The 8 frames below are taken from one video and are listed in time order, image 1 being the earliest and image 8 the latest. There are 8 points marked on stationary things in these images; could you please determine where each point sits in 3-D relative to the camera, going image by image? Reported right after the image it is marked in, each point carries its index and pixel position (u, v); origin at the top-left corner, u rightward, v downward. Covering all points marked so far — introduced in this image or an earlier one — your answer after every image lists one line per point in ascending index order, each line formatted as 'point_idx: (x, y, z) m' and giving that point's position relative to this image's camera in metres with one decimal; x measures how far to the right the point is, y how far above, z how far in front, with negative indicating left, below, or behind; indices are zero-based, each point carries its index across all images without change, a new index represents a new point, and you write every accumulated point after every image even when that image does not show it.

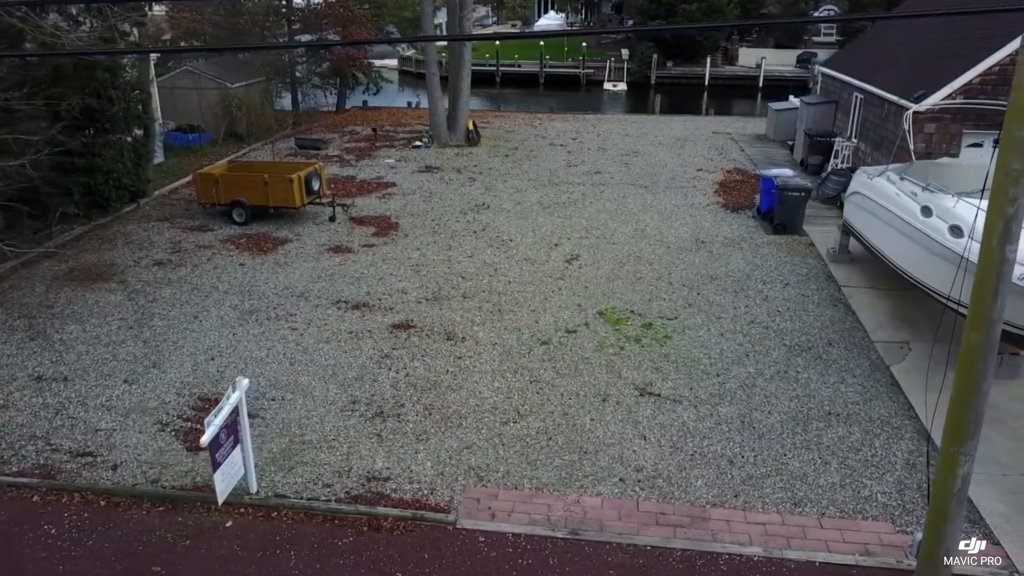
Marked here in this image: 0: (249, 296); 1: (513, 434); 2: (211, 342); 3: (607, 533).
0: (-6.0, +0.1, +19.1) m
1: (-0.2, -2.8, +17.0) m
2: (-6.1, -1.5, +18.0) m
3: (+1.4, -4.4, +14.1) m
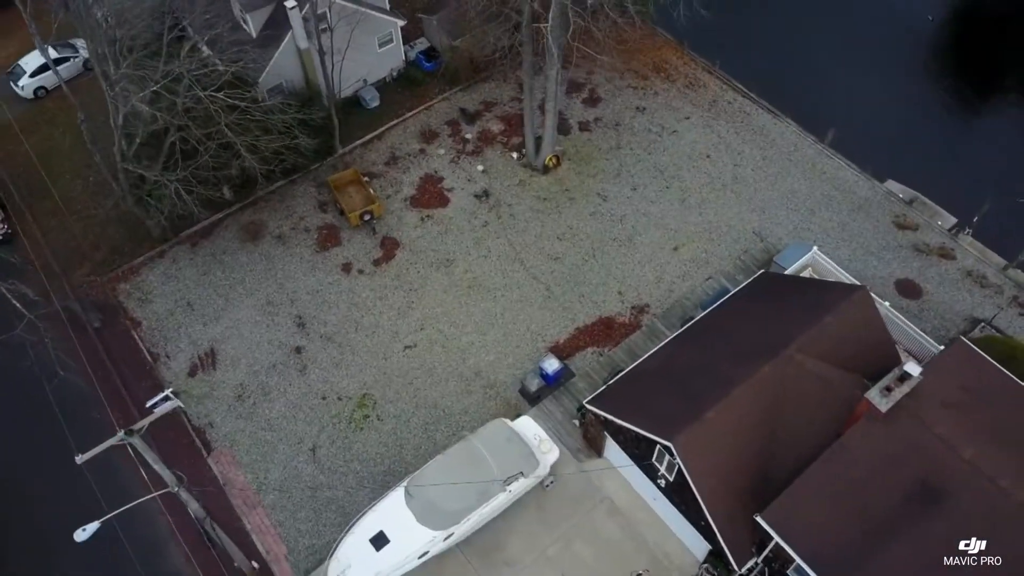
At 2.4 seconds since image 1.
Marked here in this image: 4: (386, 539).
0: (-6.9, +1.5, +20.3) m
1: (-2.0, -2.4, +17.4) m
2: (-7.4, 0.0, +19.2) m
3: (-1.1, -4.2, +14.4) m
4: (-2.2, -4.5, +14.3) m
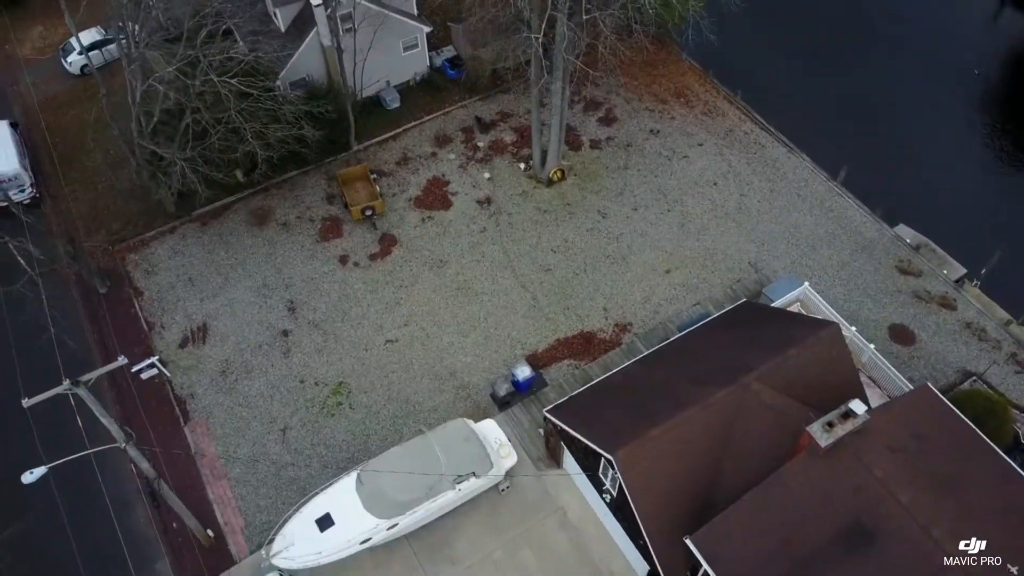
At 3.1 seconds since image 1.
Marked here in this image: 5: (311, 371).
0: (-6.9, +2.0, +21.0) m
1: (-2.6, -2.3, +17.7) m
2: (-7.7, +0.5, +20.0) m
3: (-2.2, -4.1, +14.6) m
4: (-3.3, -4.3, +14.7) m
5: (-4.5, -1.9, +18.2) m
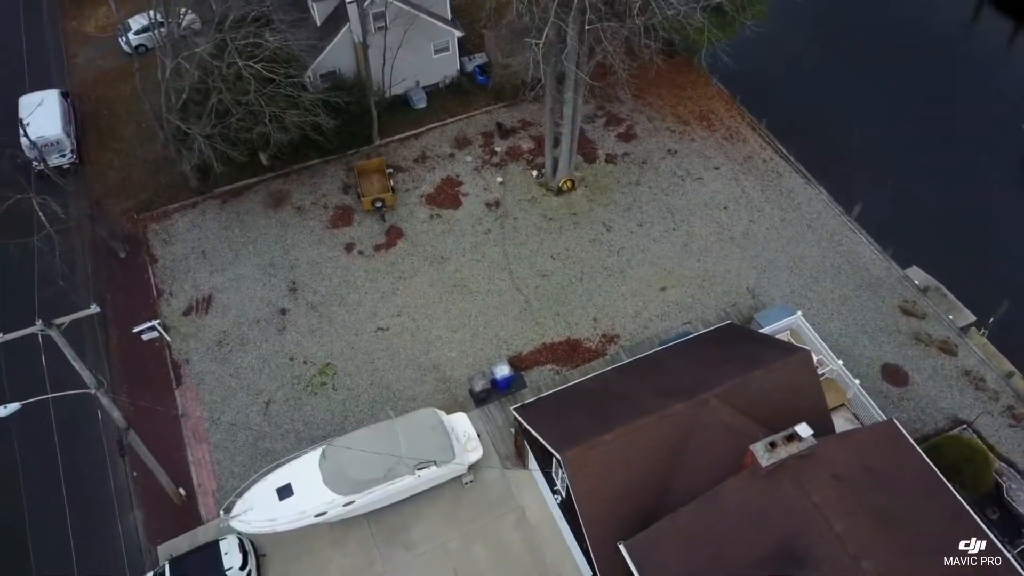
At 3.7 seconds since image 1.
0: (-6.6, +2.6, +21.9) m
1: (-3.0, -2.0, +18.2) m
2: (-7.6, +1.2, +20.8) m
3: (-3.0, -3.8, +15.0) m
4: (-4.1, -3.8, +15.1) m
5: (-4.9, -1.4, +18.8) m
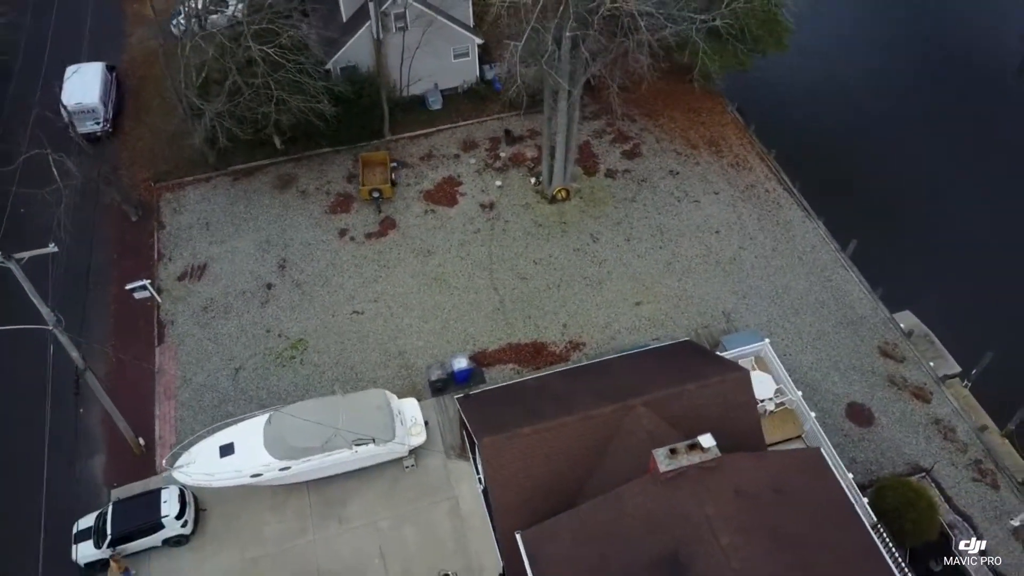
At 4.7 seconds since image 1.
0: (-6.7, +3.2, +22.8) m
1: (-3.9, -1.6, +18.7) m
2: (-7.9, +2.0, +21.9) m
3: (-4.3, -3.2, +15.5) m
4: (-5.4, -3.2, +15.7) m
5: (-5.6, -0.8, +19.5) m
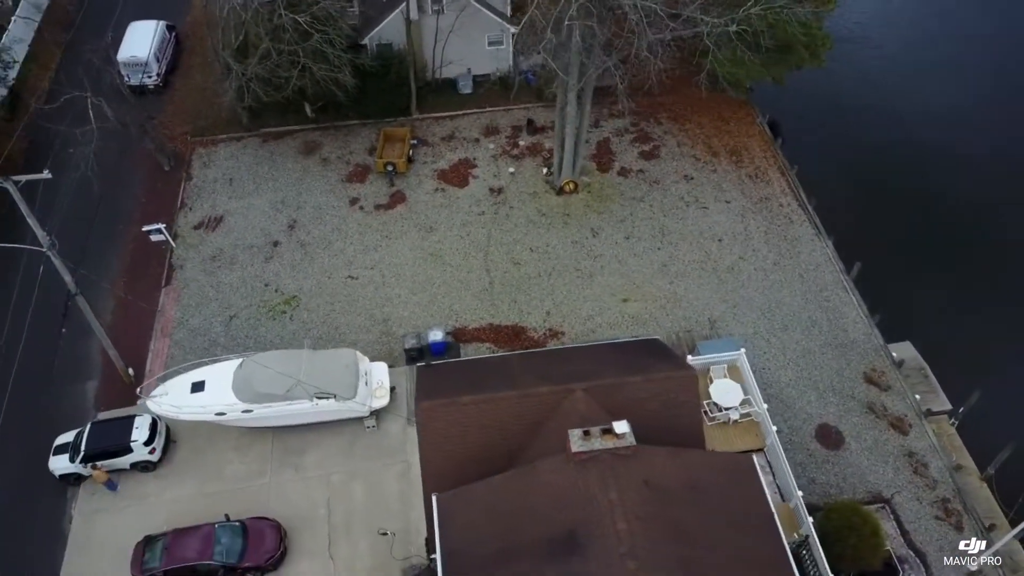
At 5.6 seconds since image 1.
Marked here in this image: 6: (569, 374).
0: (-6.2, +4.3, +23.8) m
1: (-4.4, -0.7, +19.4) m
2: (-7.6, +3.3, +22.9) m
3: (-5.3, -2.3, +16.3) m
4: (-6.3, -2.1, +16.6) m
5: (-5.9, +0.2, +20.3) m
6: (+1.0, -1.6, +14.9) m
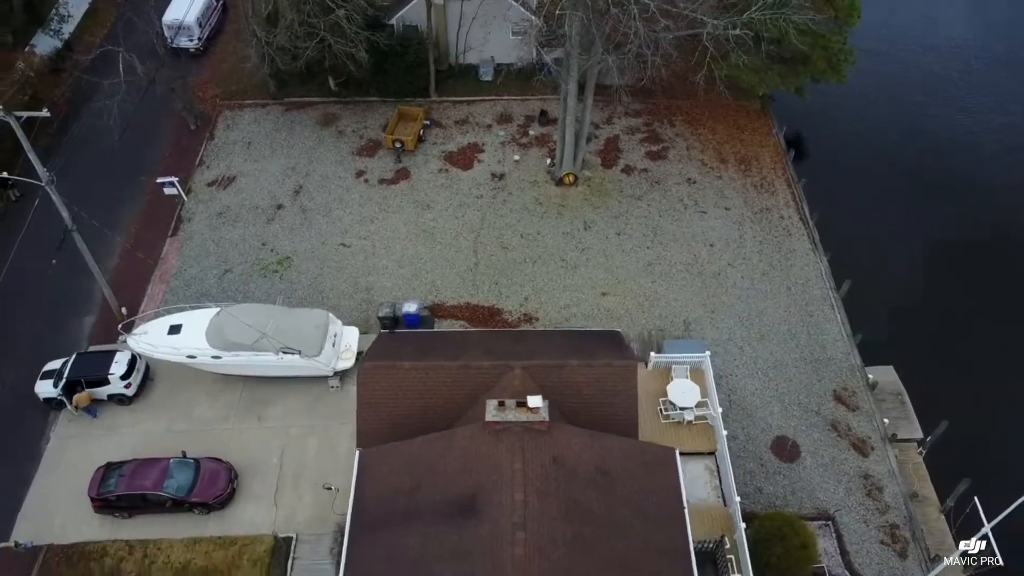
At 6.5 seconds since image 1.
0: (-5.8, +5.3, +24.6) m
1: (-4.8, +0.2, +20.1) m
2: (-7.3, +4.4, +23.9) m
3: (-6.2, -1.2, +17.0) m
4: (-7.2, -1.0, +17.4) m
5: (-6.2, +1.3, +21.2) m
6: (0.0, -1.2, +15.2) m
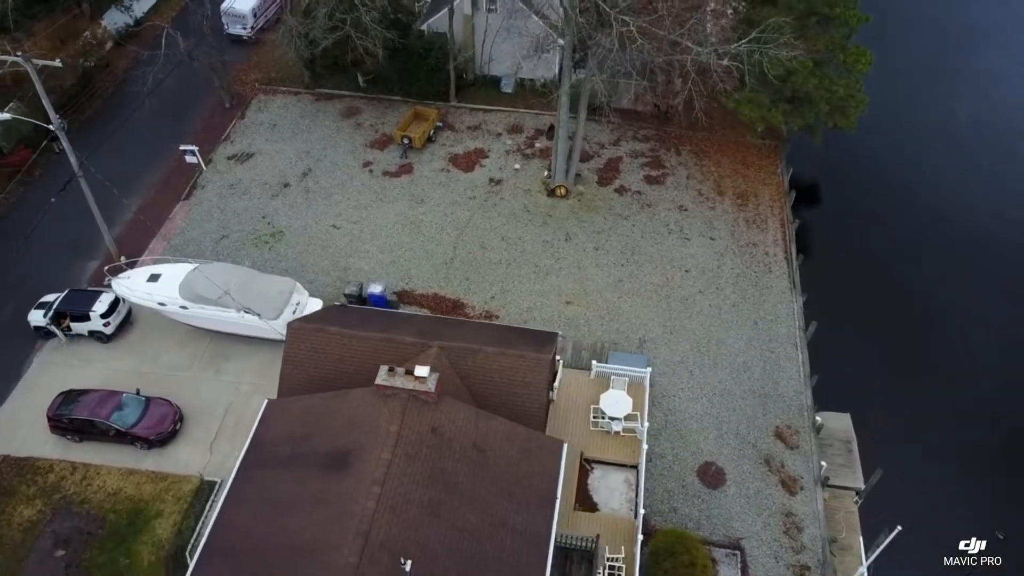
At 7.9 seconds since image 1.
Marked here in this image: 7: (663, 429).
0: (-5.3, +5.8, +25.9) m
1: (-5.5, +0.8, +21.2) m
2: (-7.0, +5.2, +25.4) m
3: (-7.3, -0.2, +18.3) m
4: (-8.2, +0.2, +18.7) m
5: (-6.6, +2.0, +22.4) m
6: (-1.4, -0.9, +15.7) m
7: (+3.3, -3.1, +17.7) m
